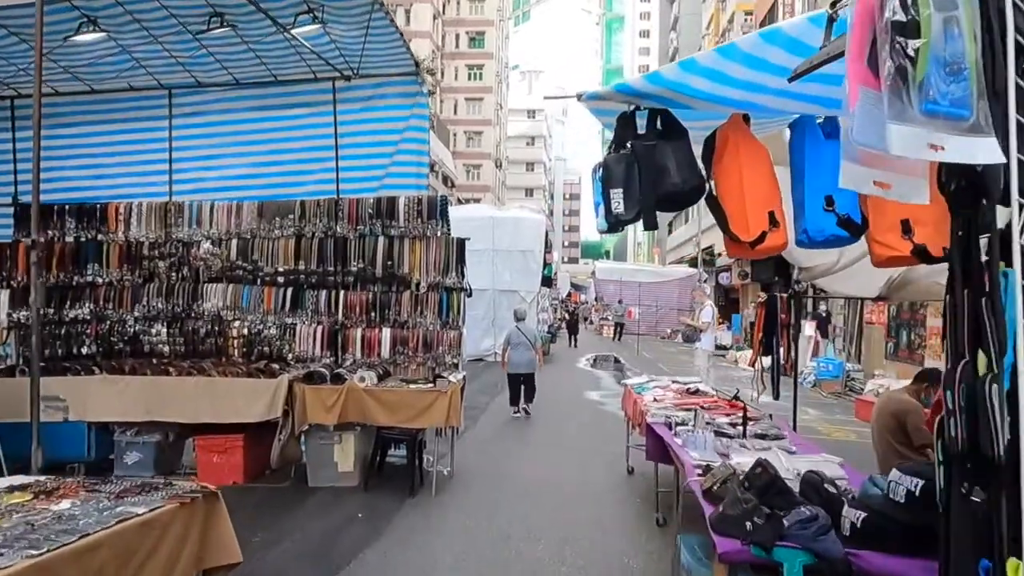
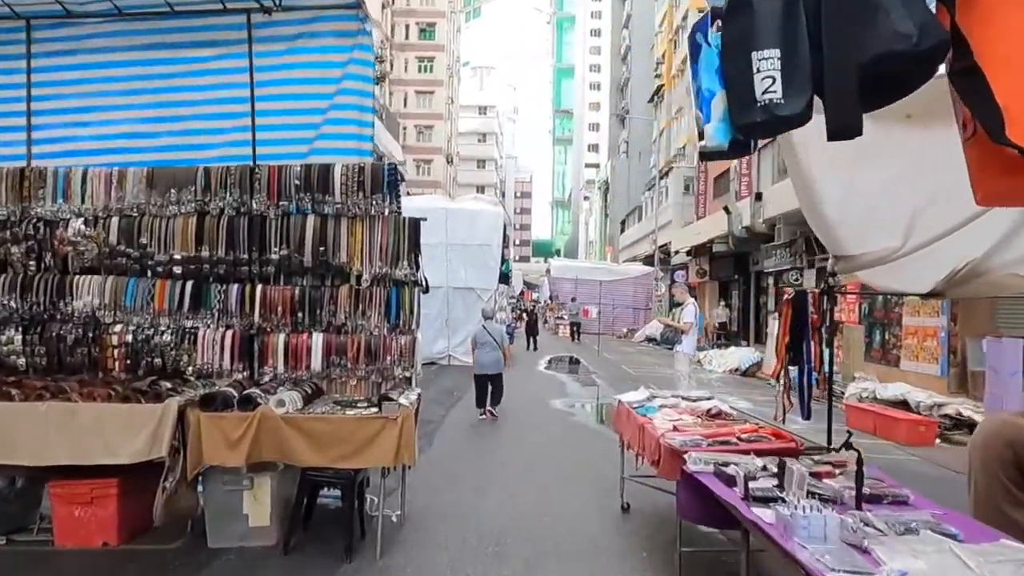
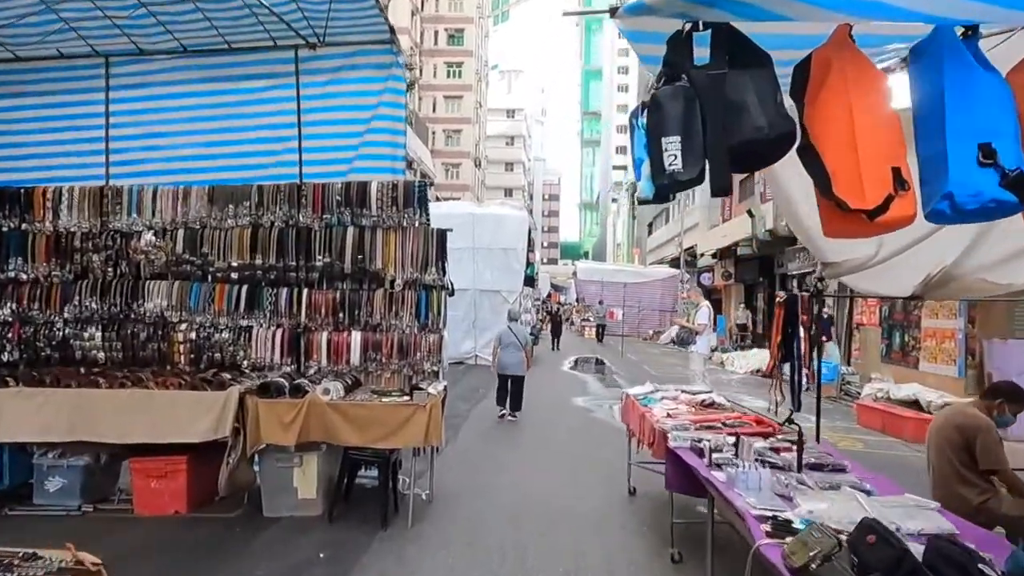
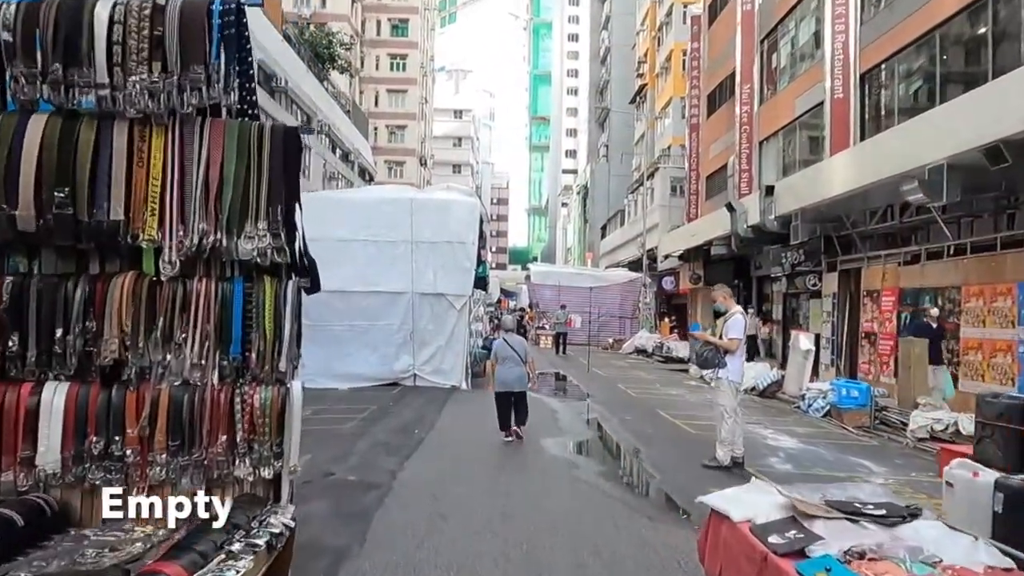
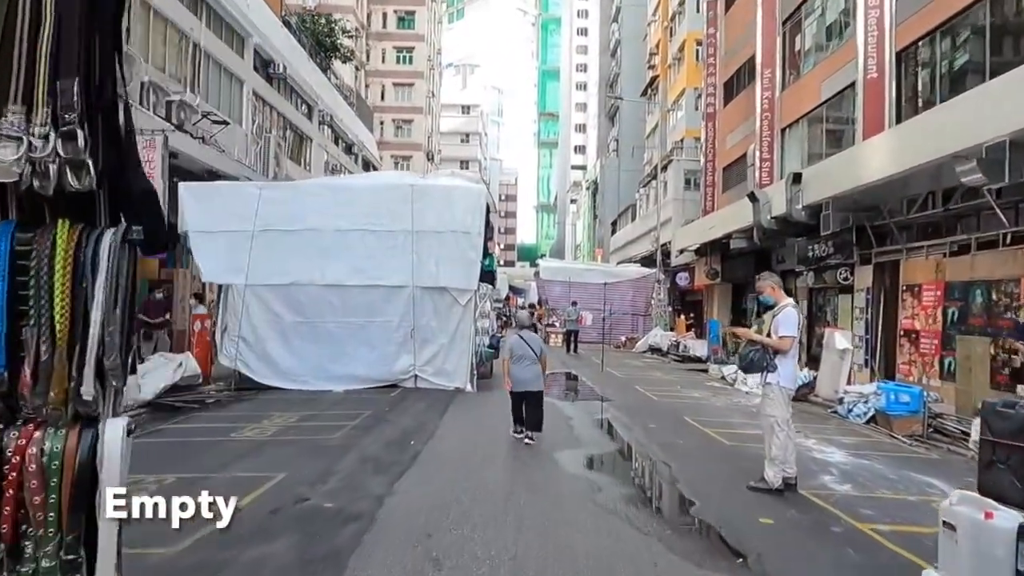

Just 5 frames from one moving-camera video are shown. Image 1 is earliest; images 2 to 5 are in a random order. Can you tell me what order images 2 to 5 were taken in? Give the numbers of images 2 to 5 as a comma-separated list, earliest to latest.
3, 2, 4, 5
